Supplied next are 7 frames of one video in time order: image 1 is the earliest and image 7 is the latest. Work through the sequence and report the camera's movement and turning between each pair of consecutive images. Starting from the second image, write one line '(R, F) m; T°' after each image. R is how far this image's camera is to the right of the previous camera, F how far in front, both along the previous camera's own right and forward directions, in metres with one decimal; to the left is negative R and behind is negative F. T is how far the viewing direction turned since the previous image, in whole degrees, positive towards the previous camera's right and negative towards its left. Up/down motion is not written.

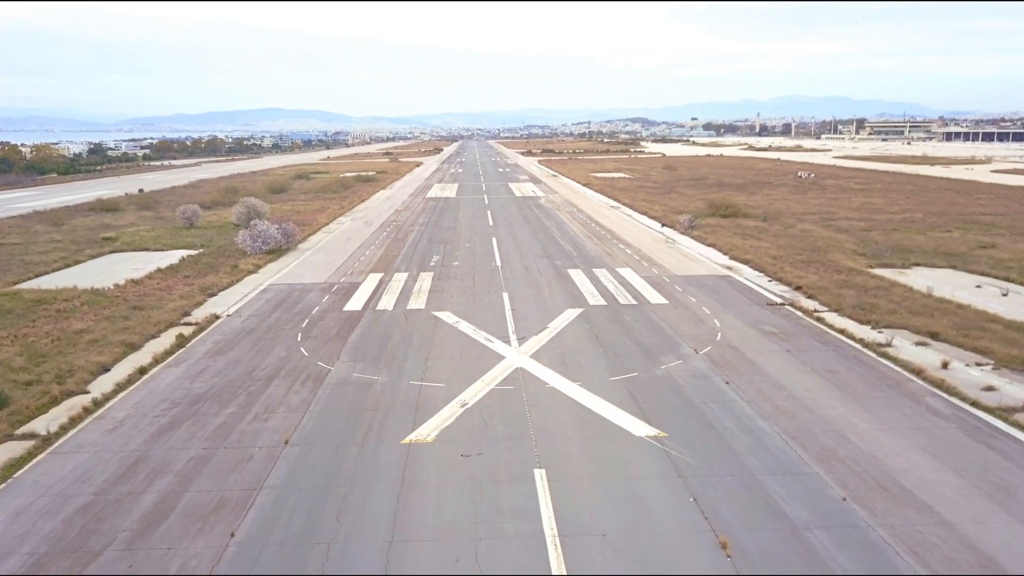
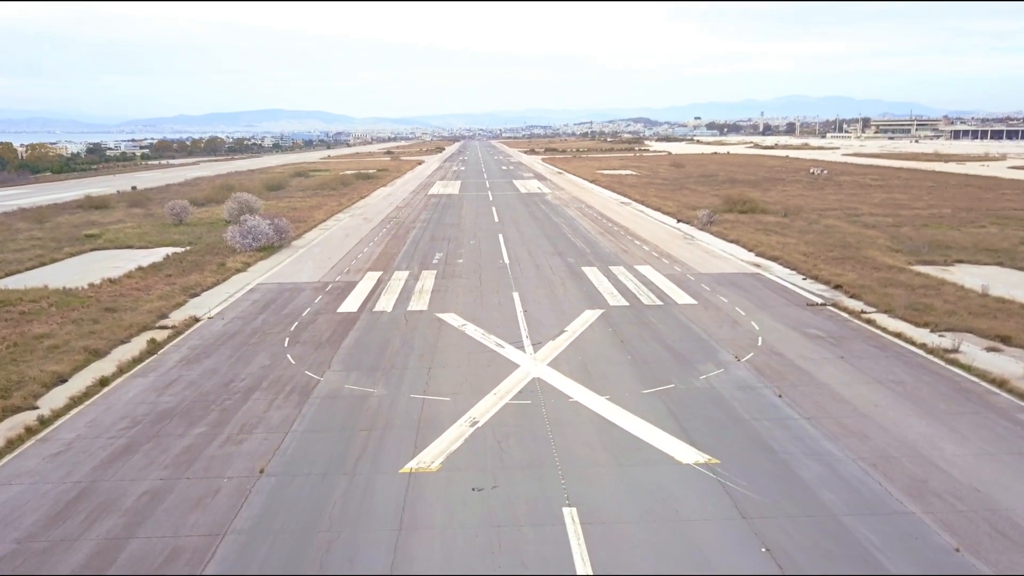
(-0.3, +2.2) m; 0°
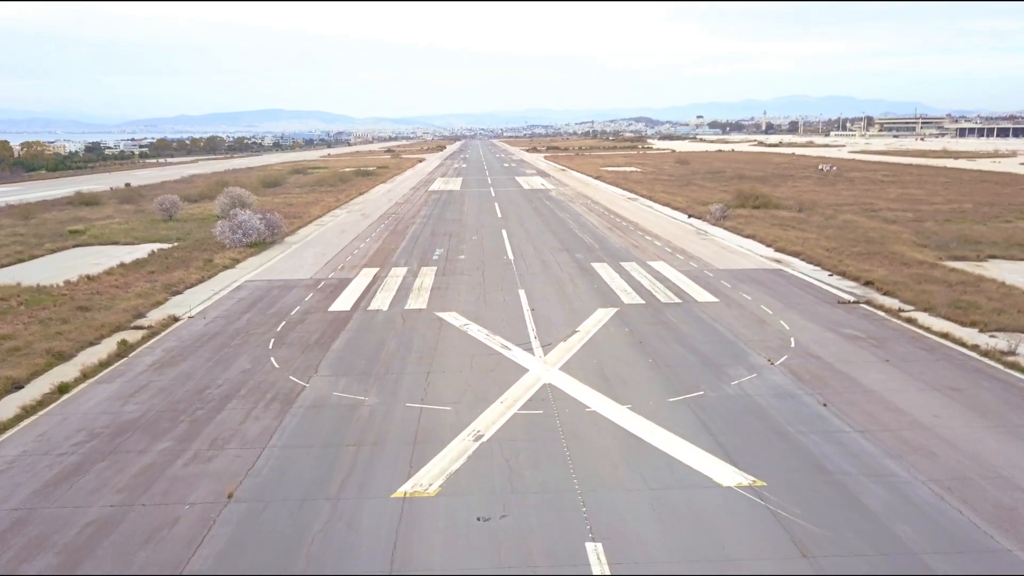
(-0.1, +1.6) m; 0°
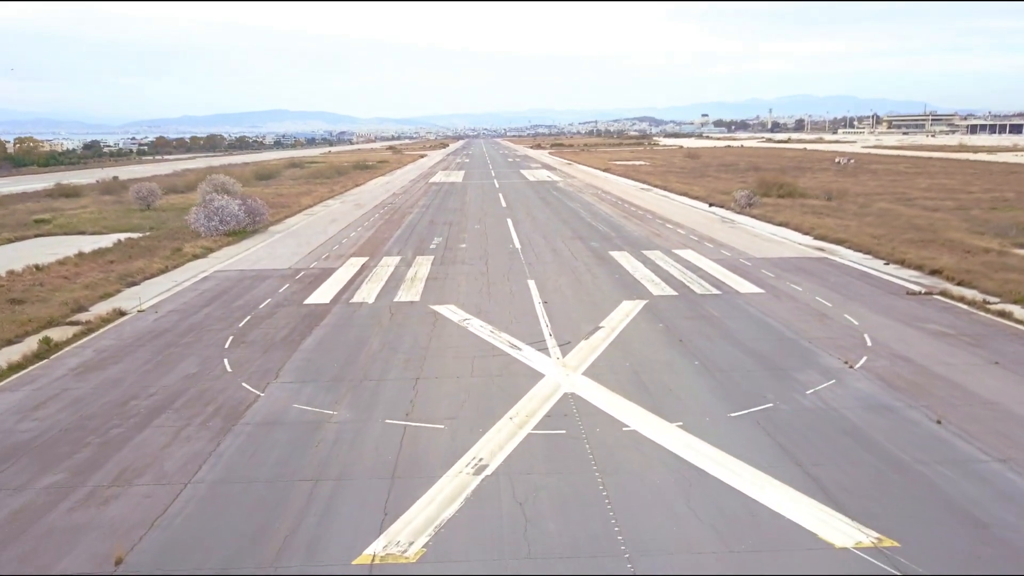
(-0.1, +3.0) m; 0°
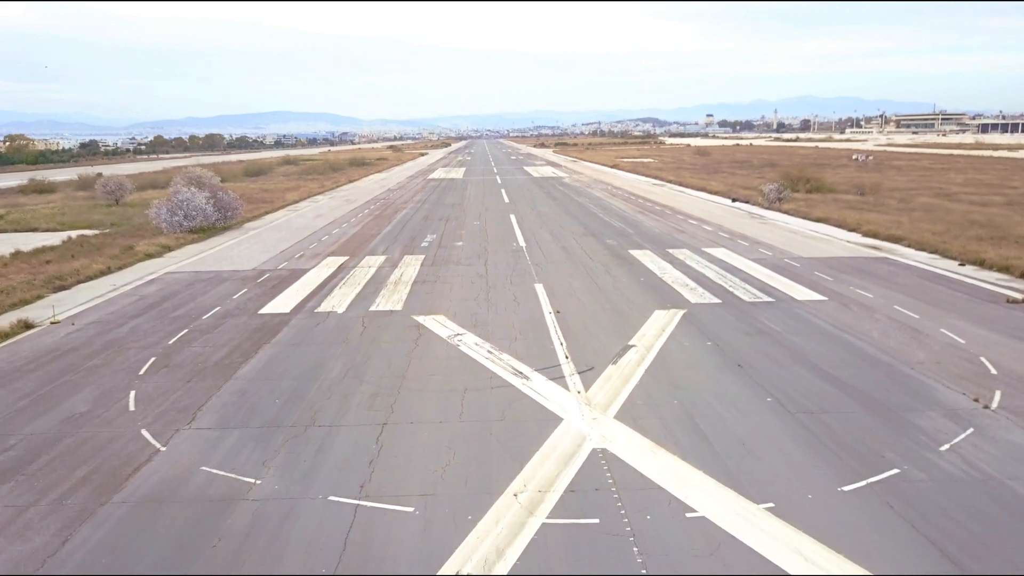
(0.0, +3.1) m; 0°
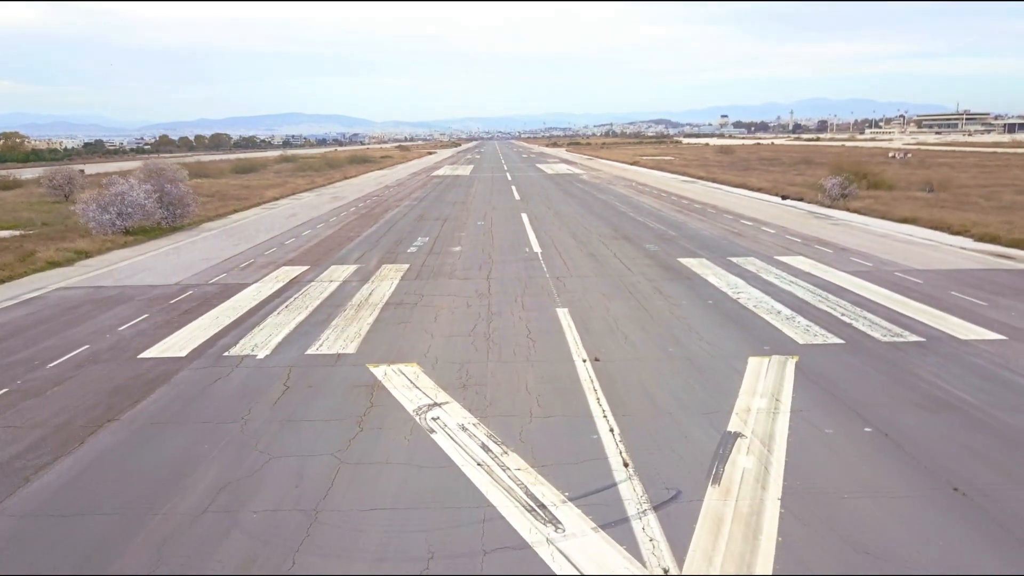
(0.0, +4.6) m; -1°
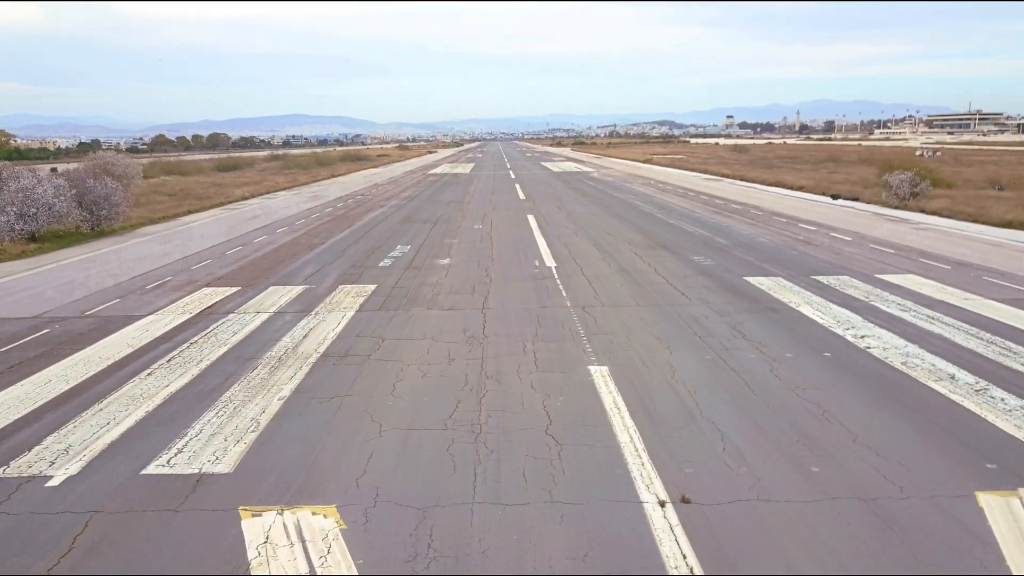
(0.0, +3.9) m; 0°
